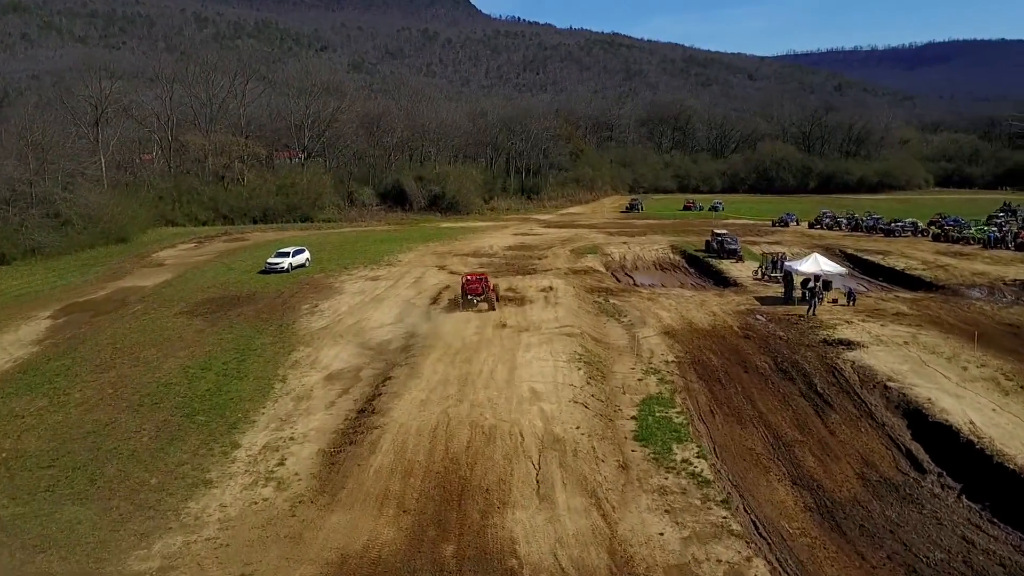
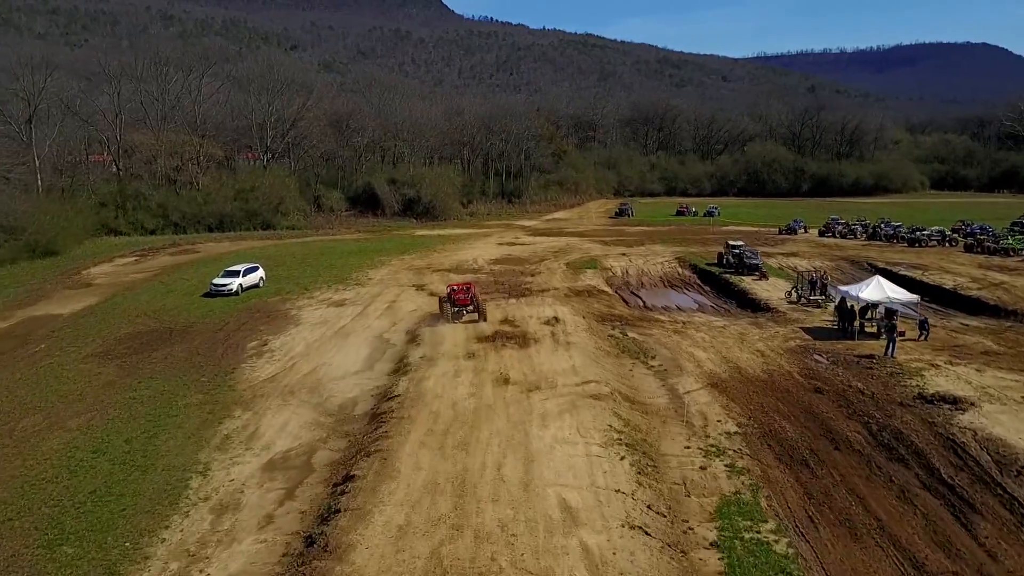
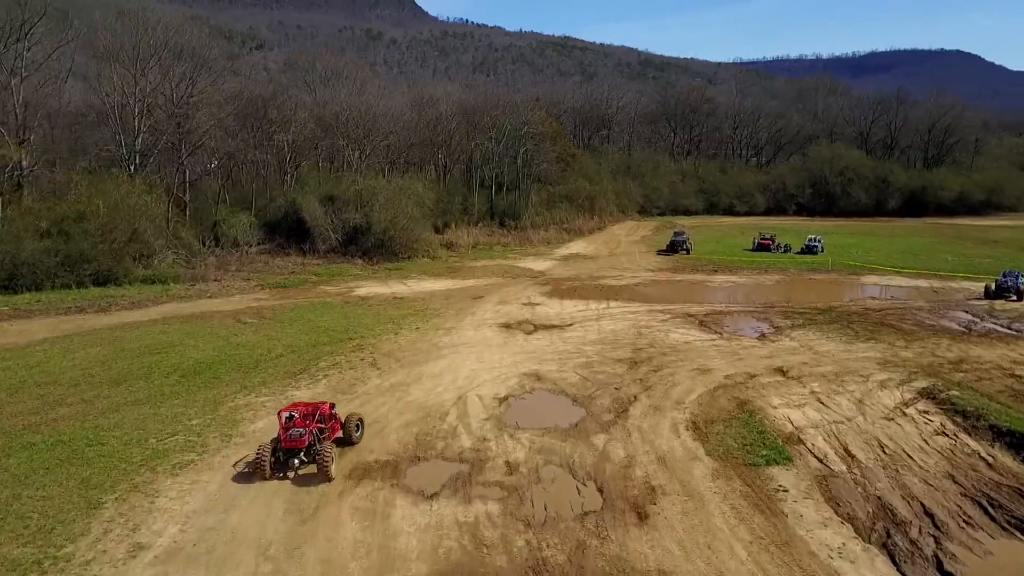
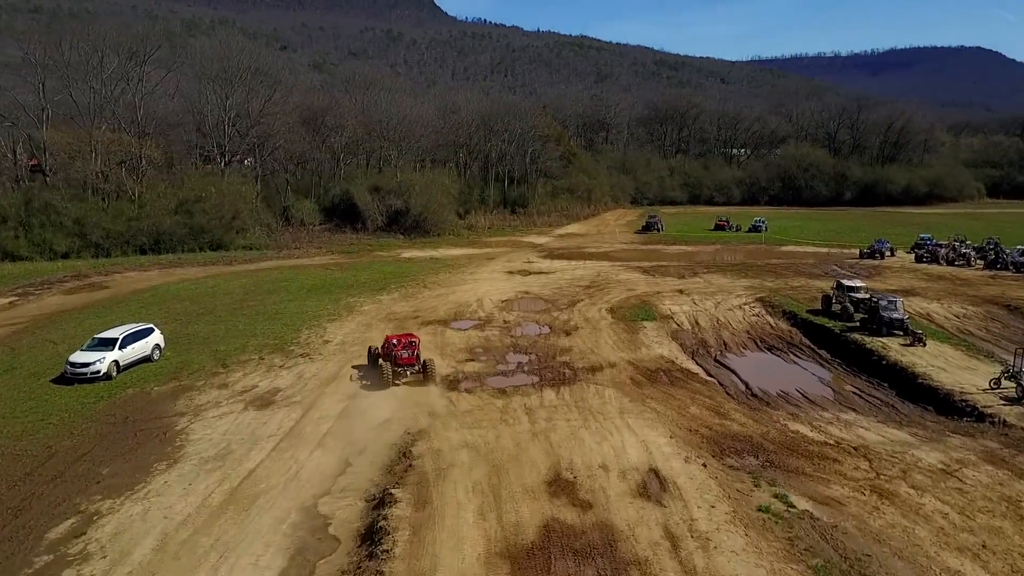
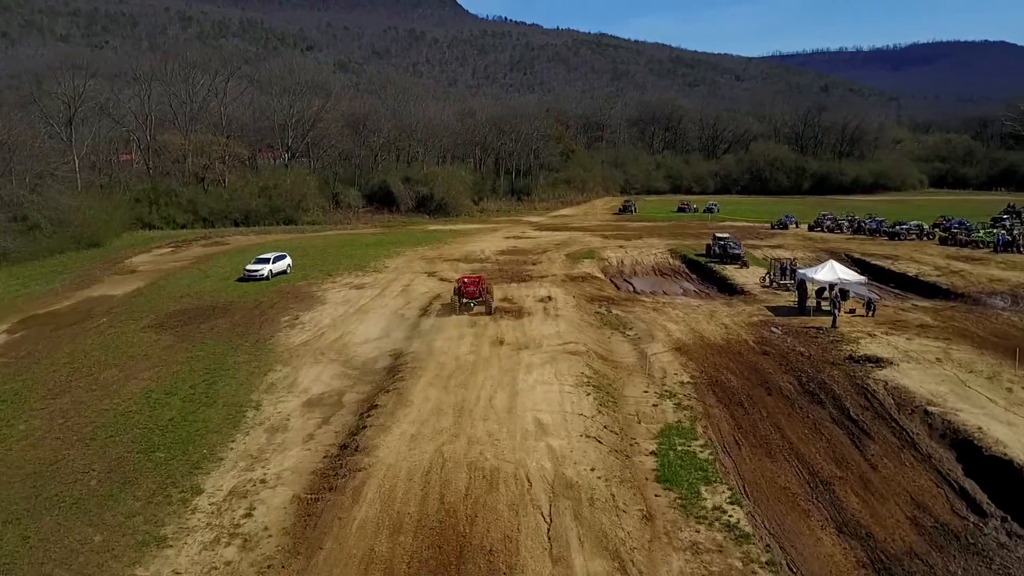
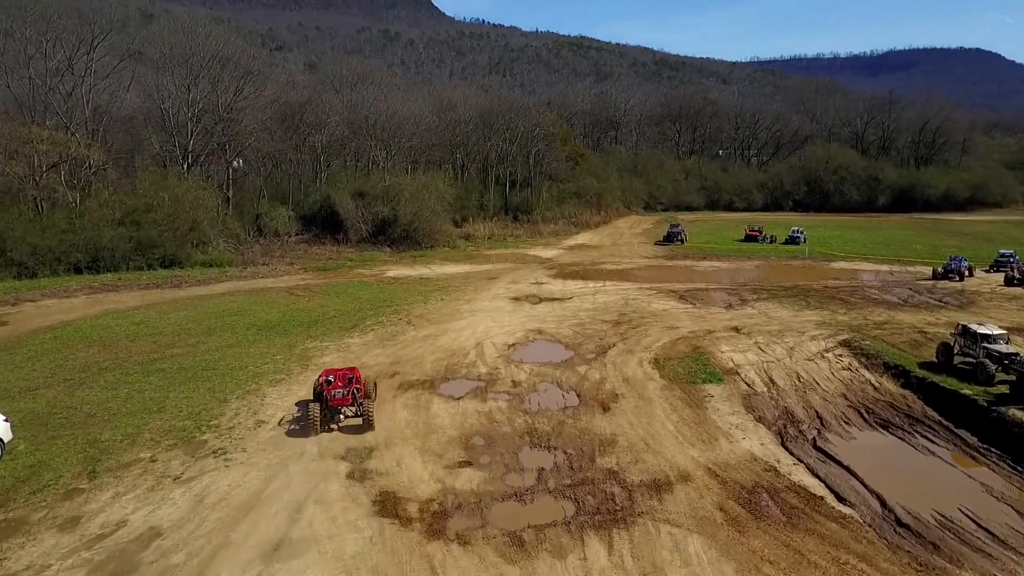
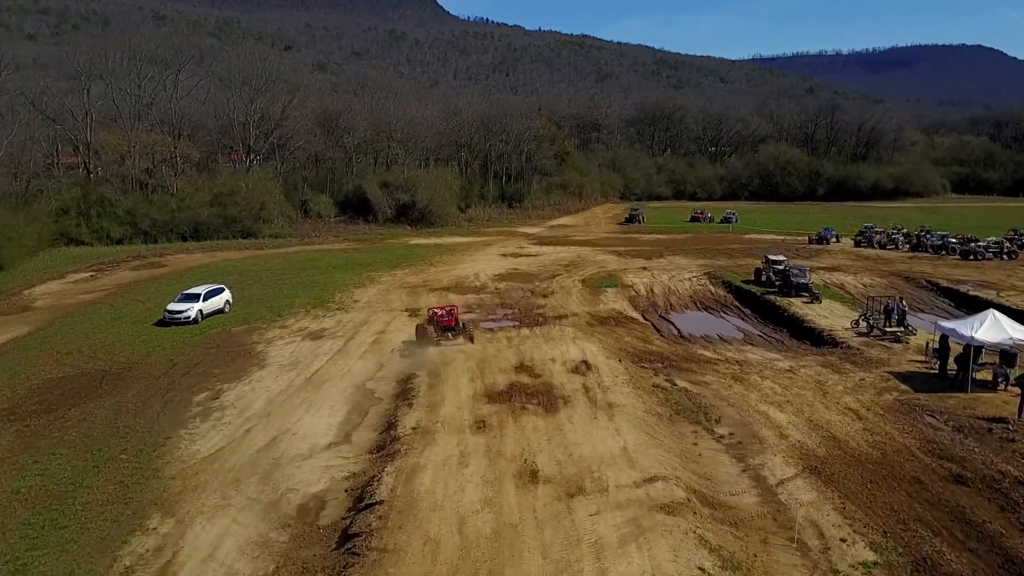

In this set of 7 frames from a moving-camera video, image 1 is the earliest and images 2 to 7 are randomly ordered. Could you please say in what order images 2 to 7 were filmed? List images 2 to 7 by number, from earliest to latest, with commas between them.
5, 2, 7, 4, 6, 3
